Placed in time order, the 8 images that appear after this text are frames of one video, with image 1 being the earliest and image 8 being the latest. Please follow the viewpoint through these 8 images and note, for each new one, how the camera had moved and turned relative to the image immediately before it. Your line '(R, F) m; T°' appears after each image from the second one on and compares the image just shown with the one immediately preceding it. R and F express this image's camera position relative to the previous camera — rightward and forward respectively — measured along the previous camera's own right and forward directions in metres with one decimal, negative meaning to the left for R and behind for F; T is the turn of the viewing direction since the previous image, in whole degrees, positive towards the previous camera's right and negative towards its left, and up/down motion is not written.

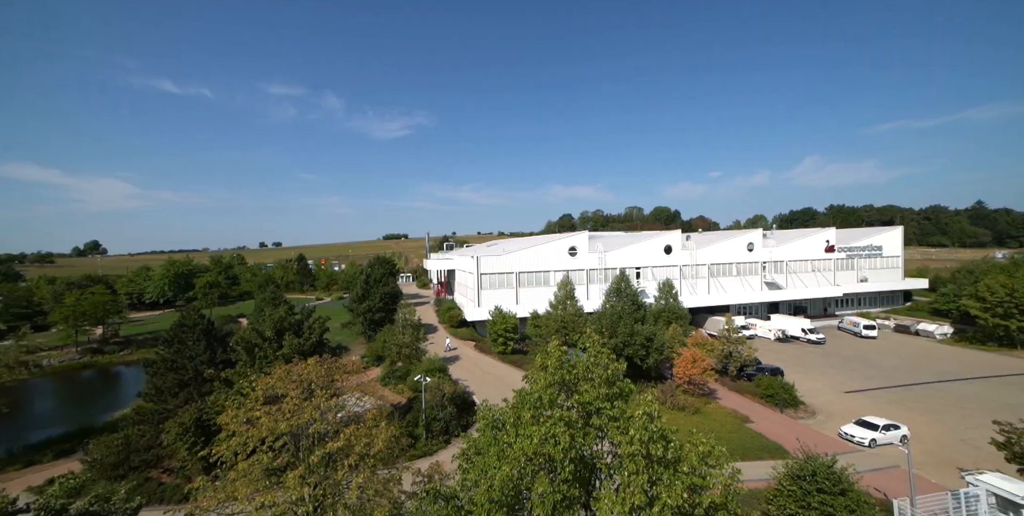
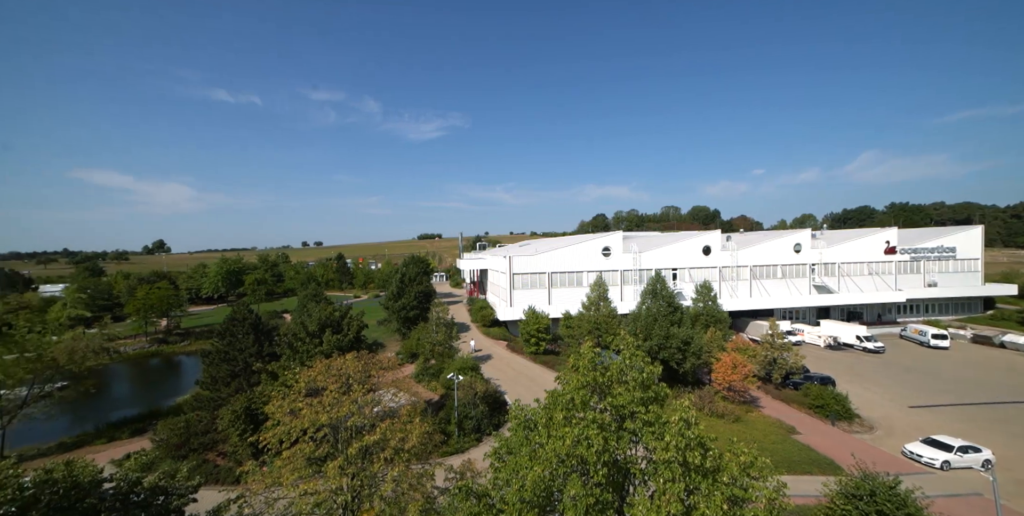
(0.0, +0.1) m; -4°
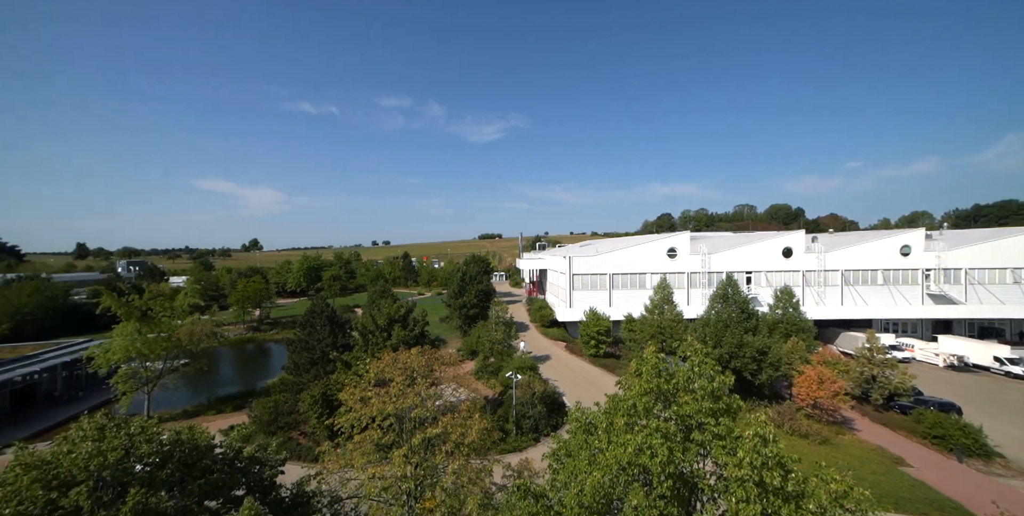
(0.0, +0.2) m; -7°
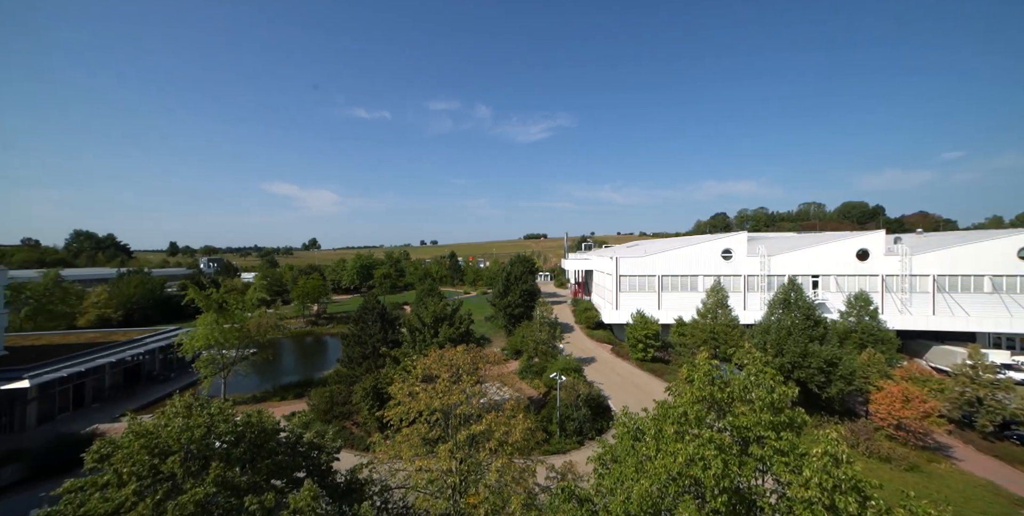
(0.0, +0.2) m; -6°
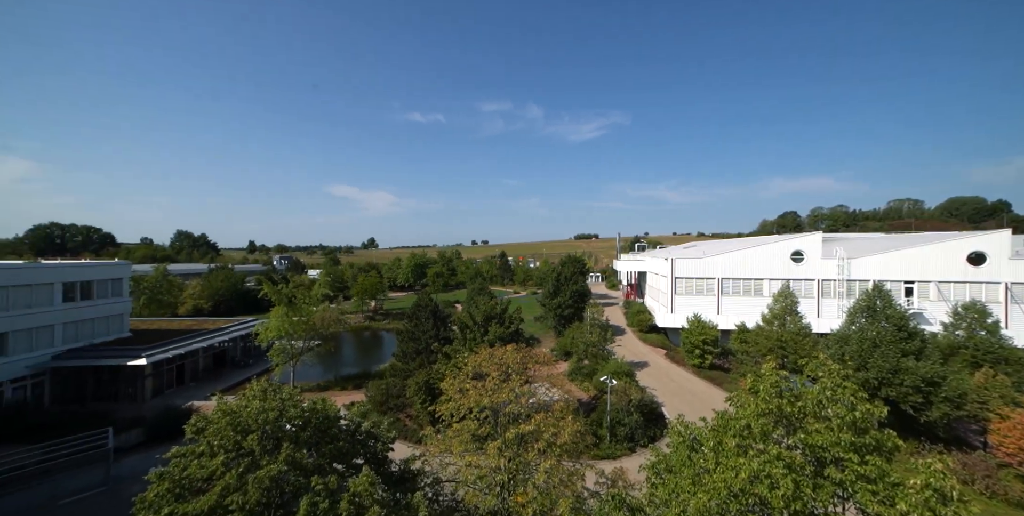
(0.0, +0.3) m; -6°
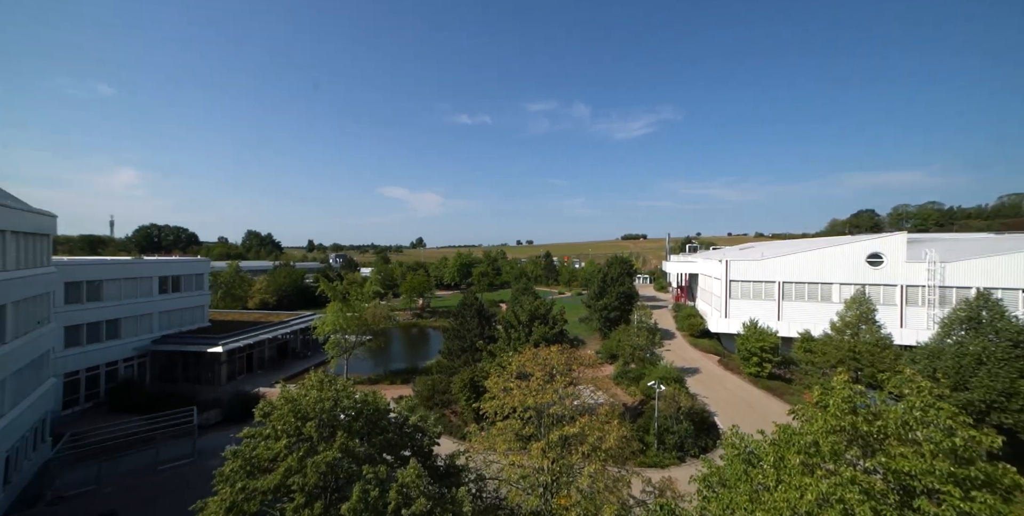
(-0.1, +0.5) m; -6°
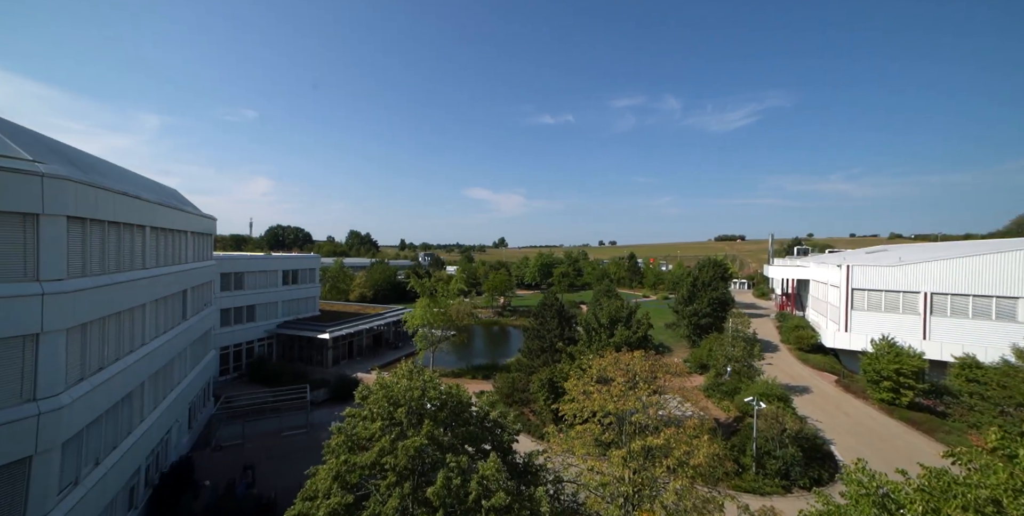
(-0.2, +1.5) m; -10°
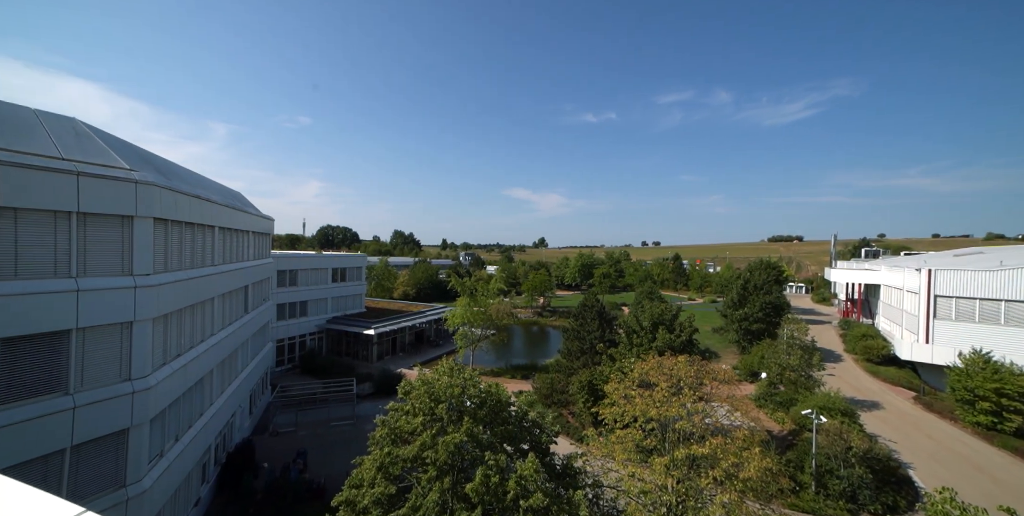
(-0.1, +1.4) m; -5°
